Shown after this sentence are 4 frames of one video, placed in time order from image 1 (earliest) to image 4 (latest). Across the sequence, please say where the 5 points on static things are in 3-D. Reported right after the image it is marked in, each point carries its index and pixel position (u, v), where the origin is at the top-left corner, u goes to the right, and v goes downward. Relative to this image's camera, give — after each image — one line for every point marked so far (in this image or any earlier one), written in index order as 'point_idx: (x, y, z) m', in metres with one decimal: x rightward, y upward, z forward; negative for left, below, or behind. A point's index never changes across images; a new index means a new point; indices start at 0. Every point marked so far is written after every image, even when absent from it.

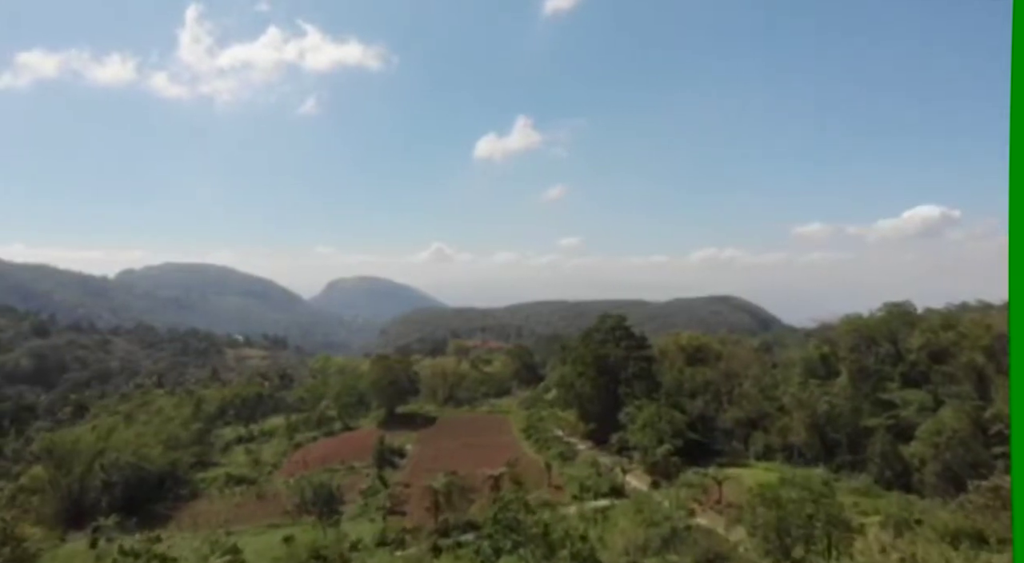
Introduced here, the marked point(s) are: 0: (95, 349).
0: (-12.5, -2.1, +18.4) m
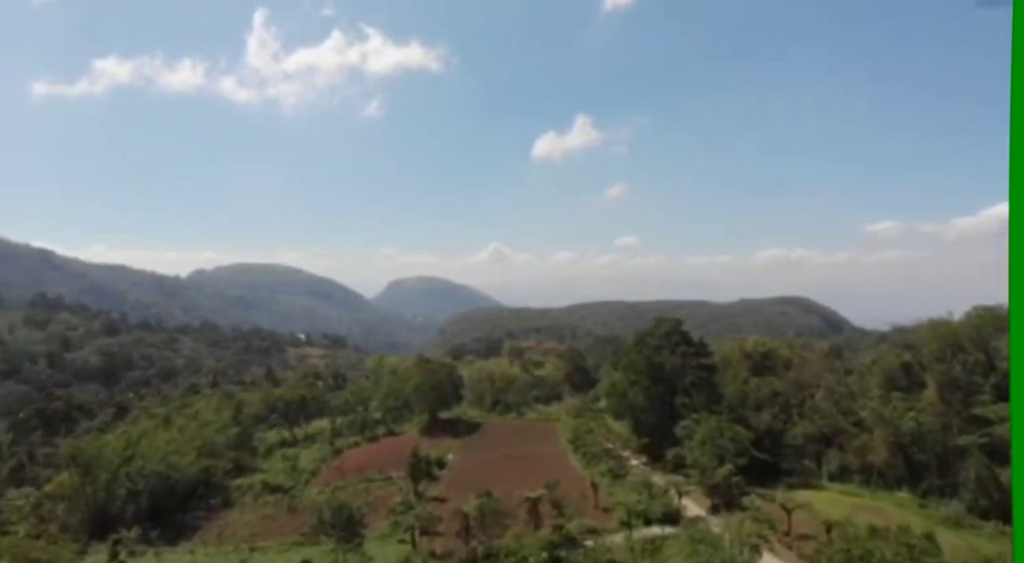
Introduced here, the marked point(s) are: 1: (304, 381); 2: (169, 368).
0: (-10.9, -2.1, +19.1) m
1: (-5.1, -2.5, +15.3) m
2: (-9.4, -2.4, +16.9) m
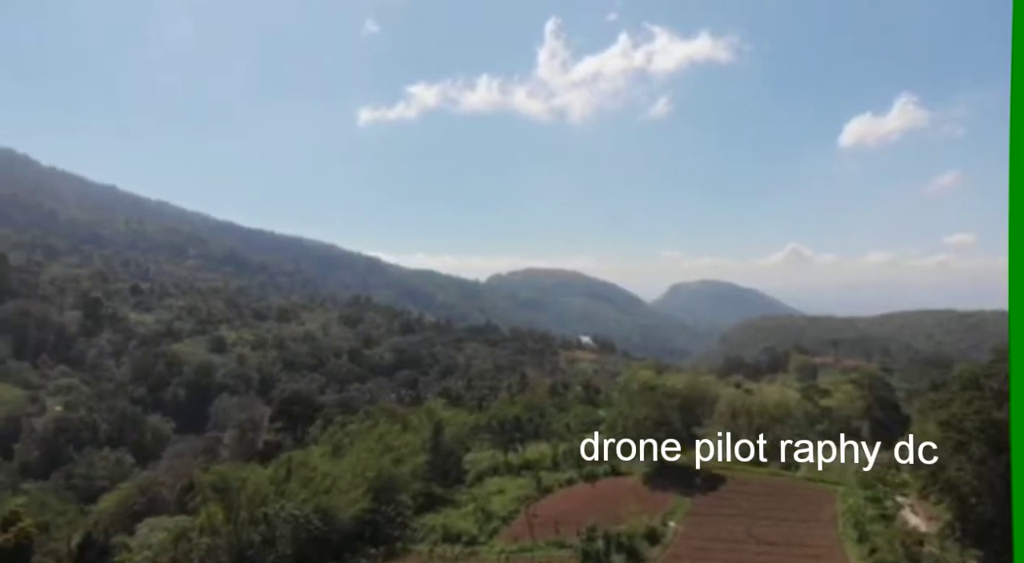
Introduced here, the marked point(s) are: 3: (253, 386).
0: (-2.4, -2.3, +20.9) m
1: (+1.1, -2.6, +15.0) m
2: (-2.0, -2.6, +18.2) m
3: (-6.9, -2.7, +16.6) m
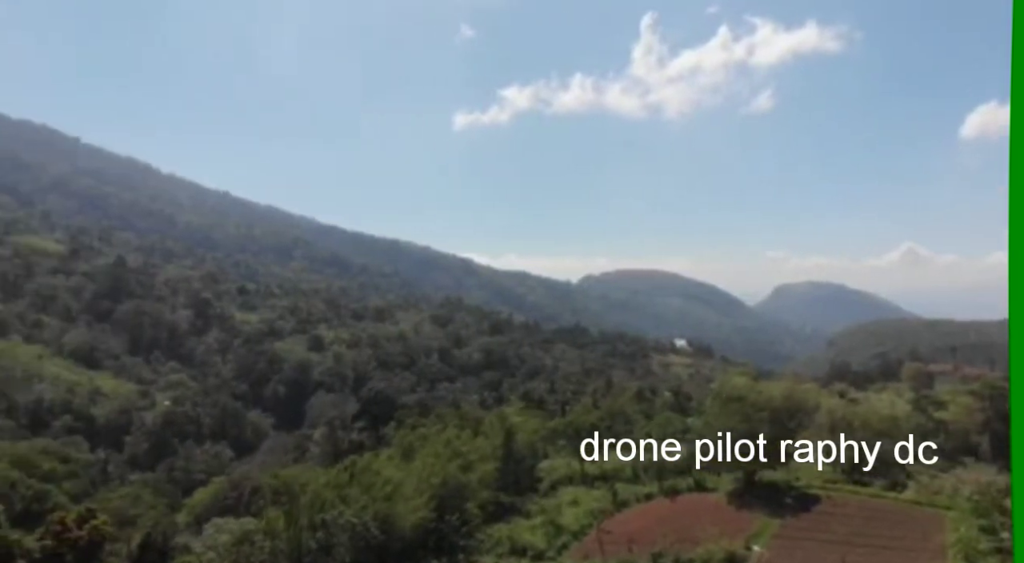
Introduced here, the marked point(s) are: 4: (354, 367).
0: (+0.6, -2.3, +20.9) m
1: (+3.2, -2.6, +14.6) m
2: (+0.6, -2.6, +18.2) m
3: (-4.5, -2.8, +17.3) m
4: (-4.5, -2.5, +18.4) m
